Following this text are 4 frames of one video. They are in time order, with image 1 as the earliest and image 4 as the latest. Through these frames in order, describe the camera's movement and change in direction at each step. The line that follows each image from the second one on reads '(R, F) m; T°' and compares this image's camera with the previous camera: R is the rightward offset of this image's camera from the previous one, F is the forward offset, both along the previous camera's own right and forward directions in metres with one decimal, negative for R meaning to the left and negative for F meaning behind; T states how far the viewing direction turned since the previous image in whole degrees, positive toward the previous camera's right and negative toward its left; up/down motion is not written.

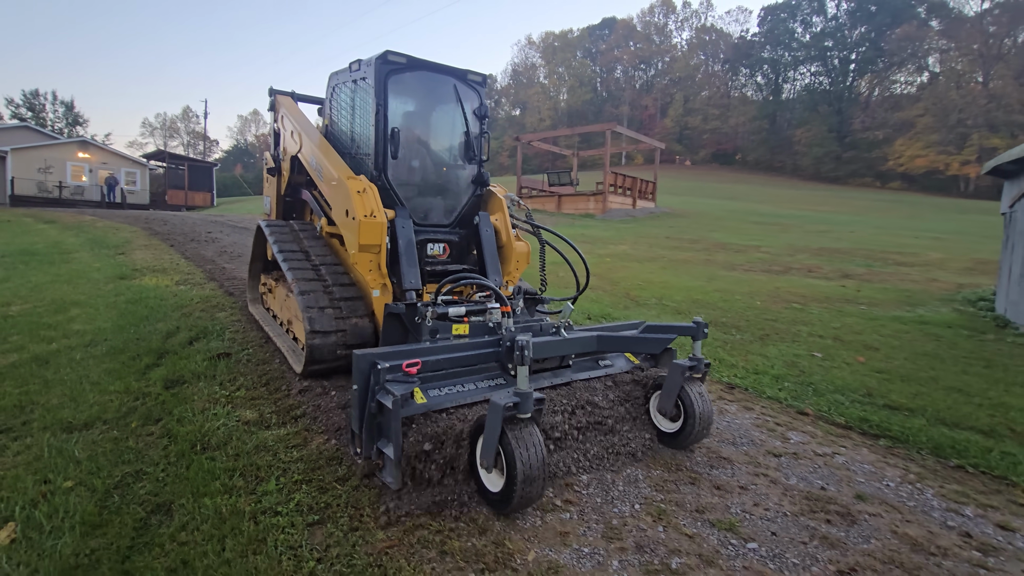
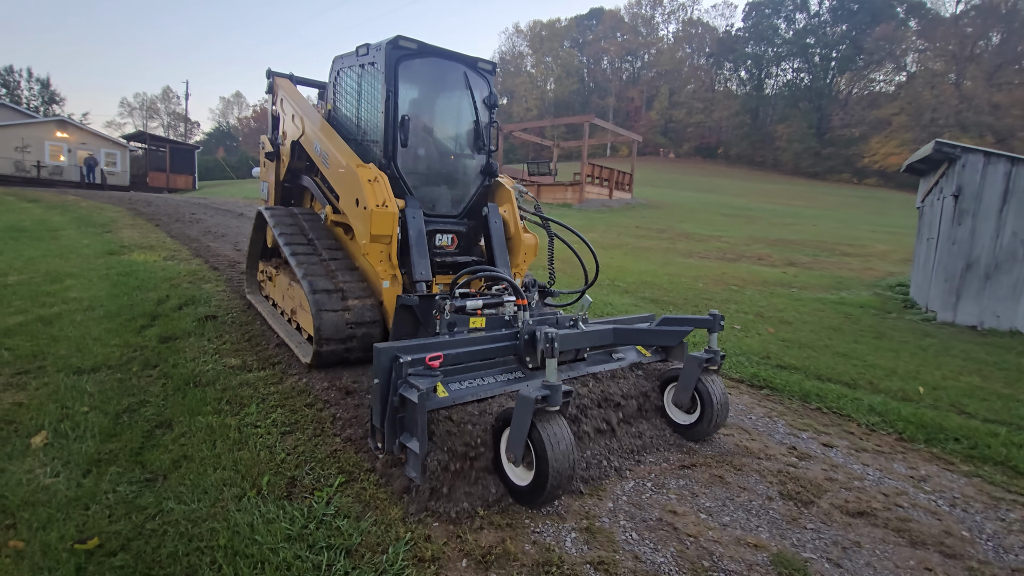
(+0.4, -0.7) m; +2°
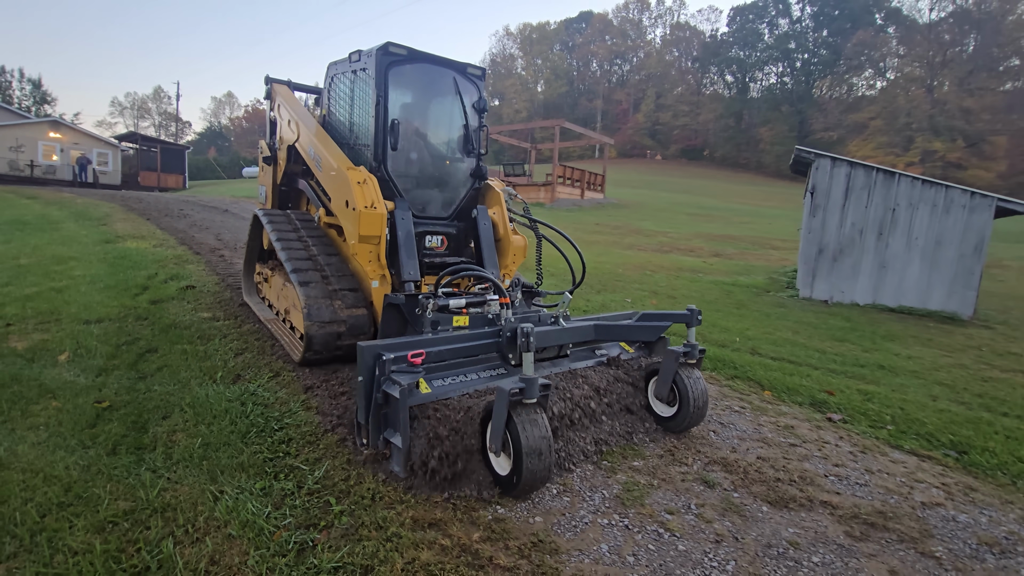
(+1.0, -1.4) m; +1°
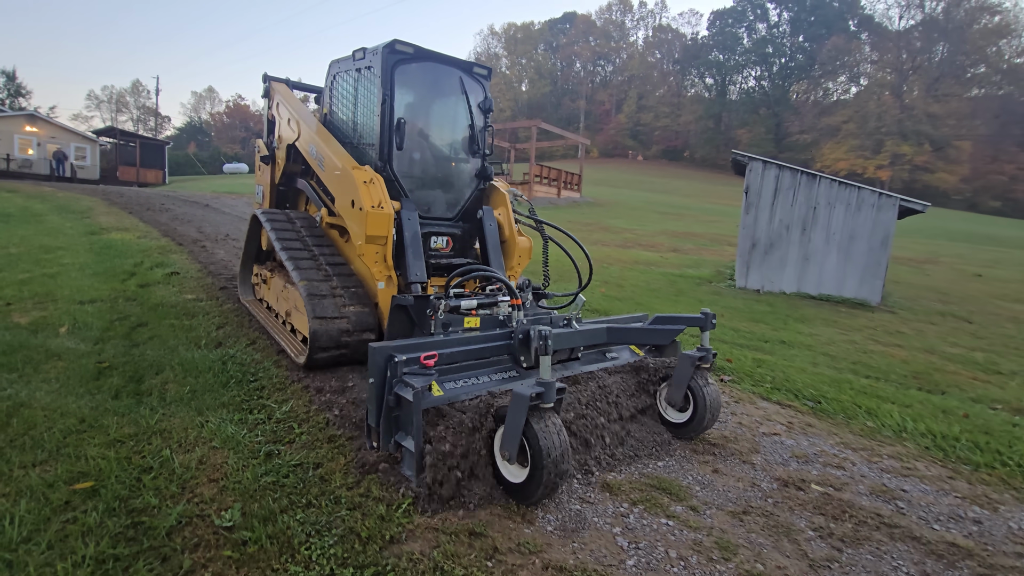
(+0.4, -0.7) m; +2°
